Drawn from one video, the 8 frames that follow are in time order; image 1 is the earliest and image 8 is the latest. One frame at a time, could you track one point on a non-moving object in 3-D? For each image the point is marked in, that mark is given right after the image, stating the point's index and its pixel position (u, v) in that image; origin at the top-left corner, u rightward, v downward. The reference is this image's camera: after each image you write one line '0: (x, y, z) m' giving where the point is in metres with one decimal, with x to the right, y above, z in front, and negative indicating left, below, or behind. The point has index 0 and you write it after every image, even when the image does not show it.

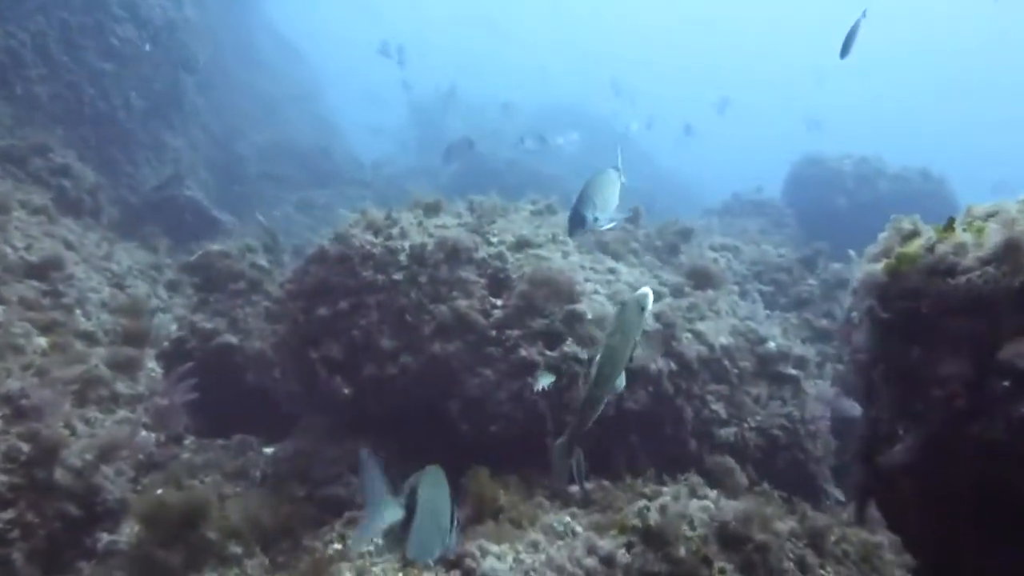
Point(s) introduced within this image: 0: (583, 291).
0: (+0.7, 0.0, +7.6) m
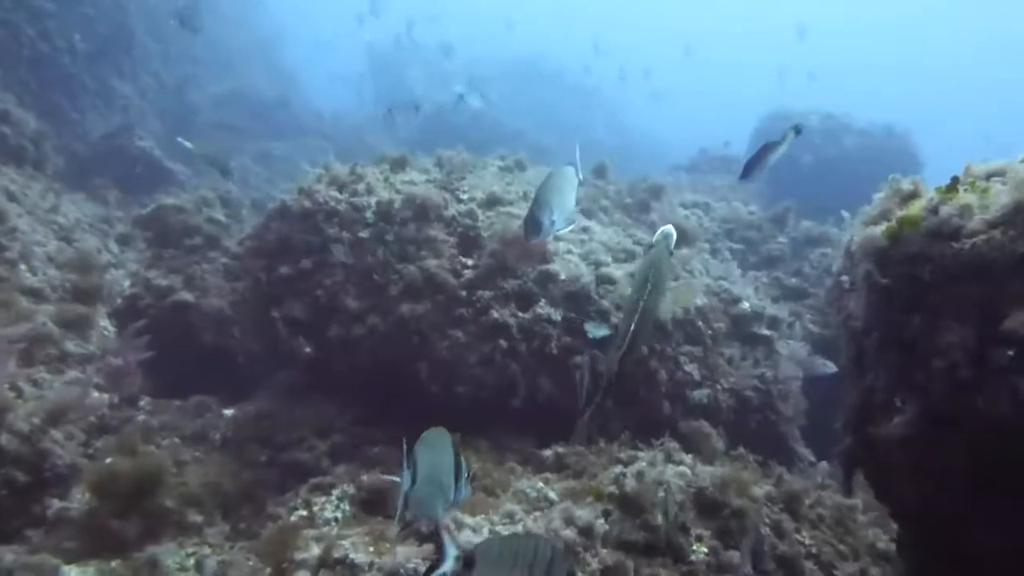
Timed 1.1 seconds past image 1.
0: (+0.4, +0.3, +7.4) m
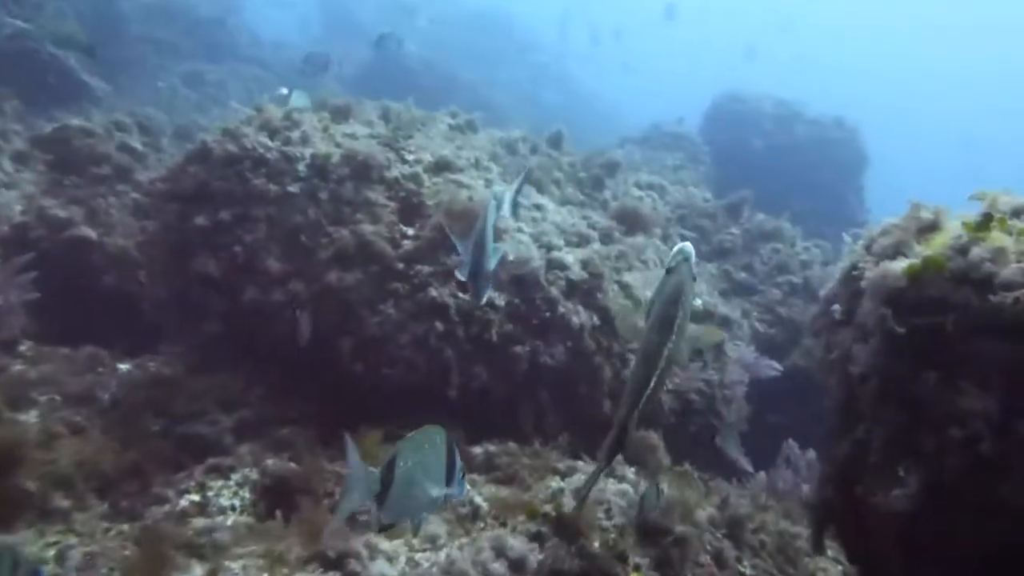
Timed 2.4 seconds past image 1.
0: (-0.1, +0.5, +6.7) m
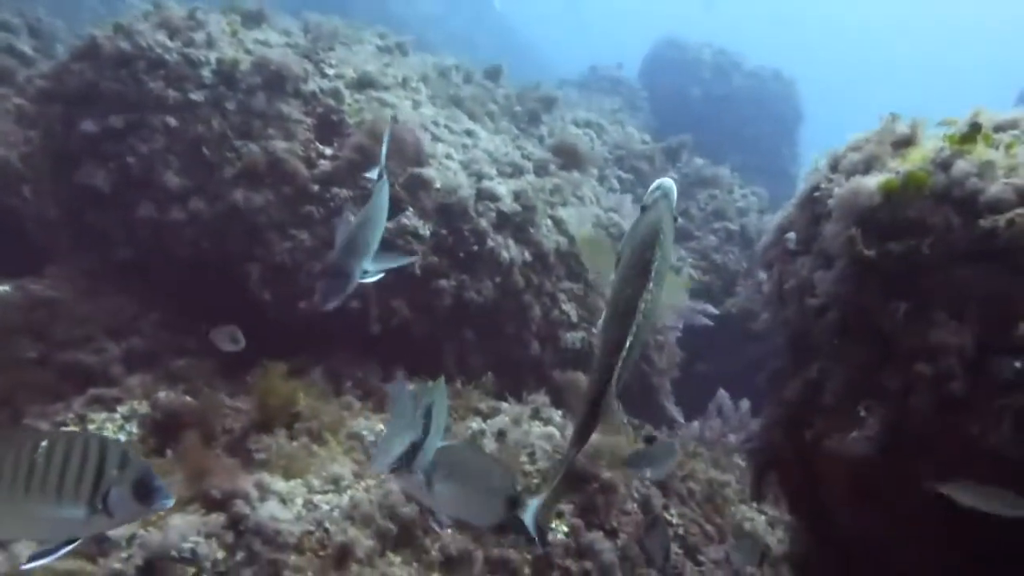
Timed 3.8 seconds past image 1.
0: (-0.6, +1.0, +6.2) m
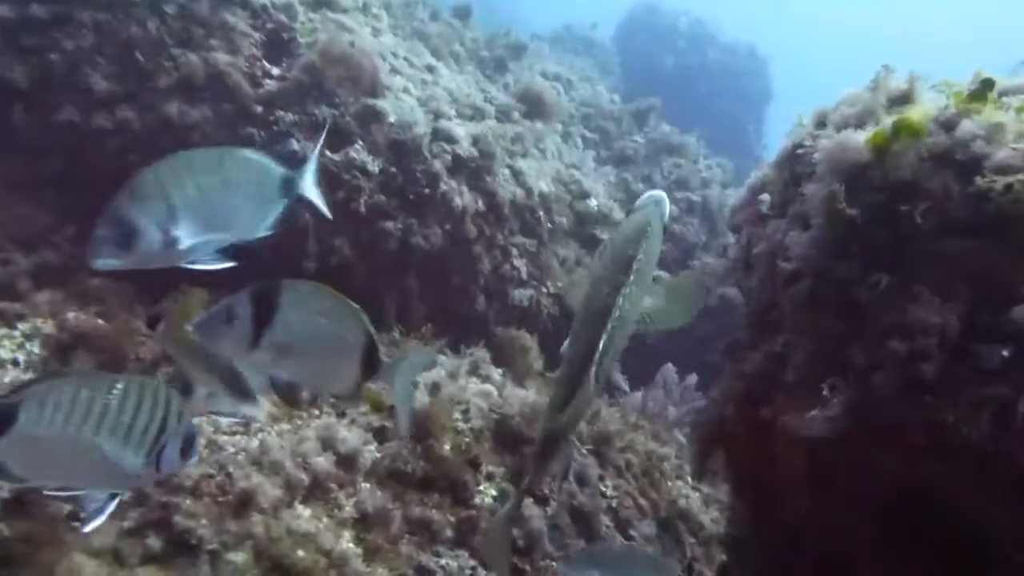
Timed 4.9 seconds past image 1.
0: (-0.9, +1.4, +5.8) m
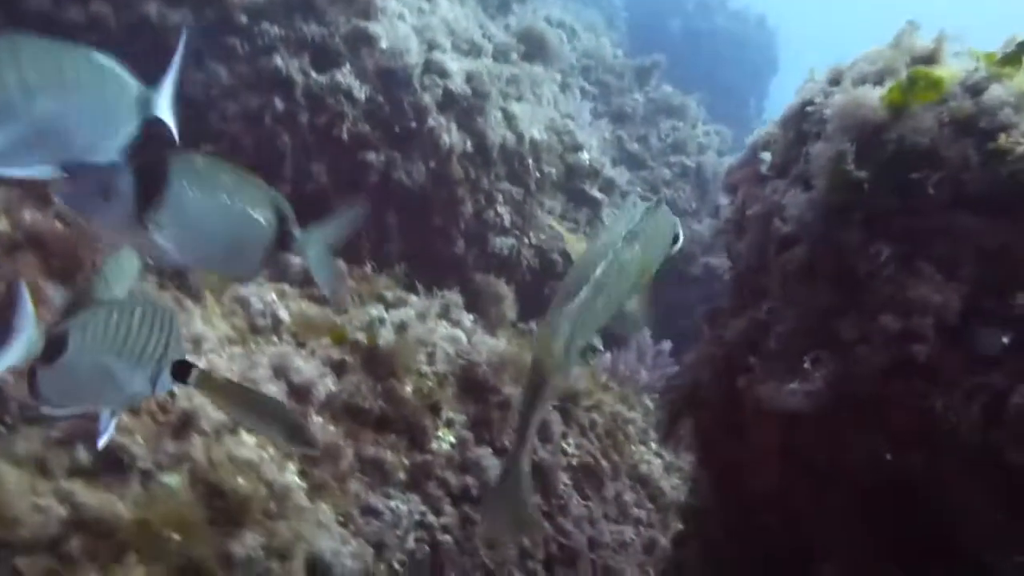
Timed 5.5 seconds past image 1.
0: (-0.8, +1.9, +5.5) m
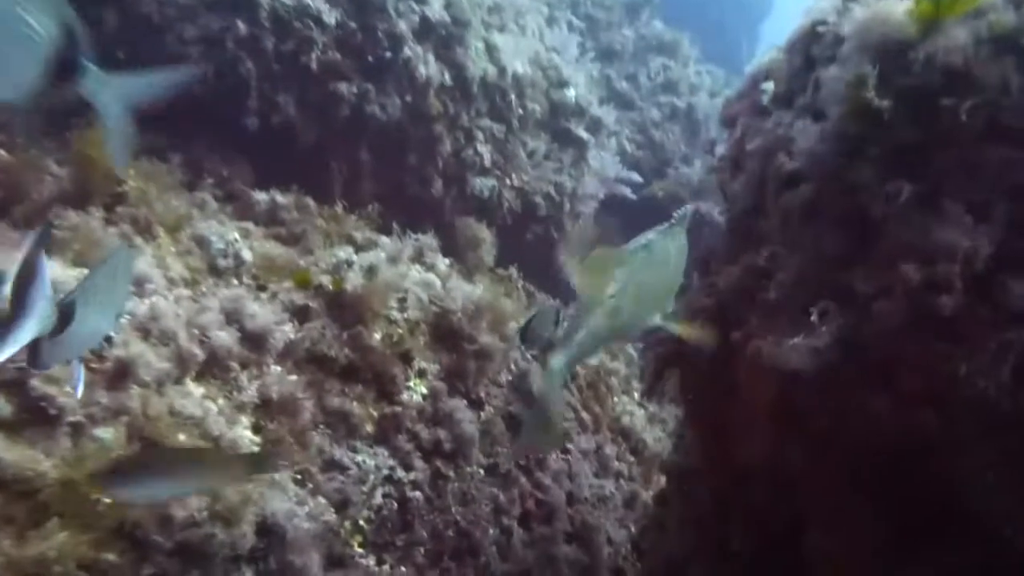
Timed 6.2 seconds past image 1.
0: (-0.9, +2.2, +5.1) m
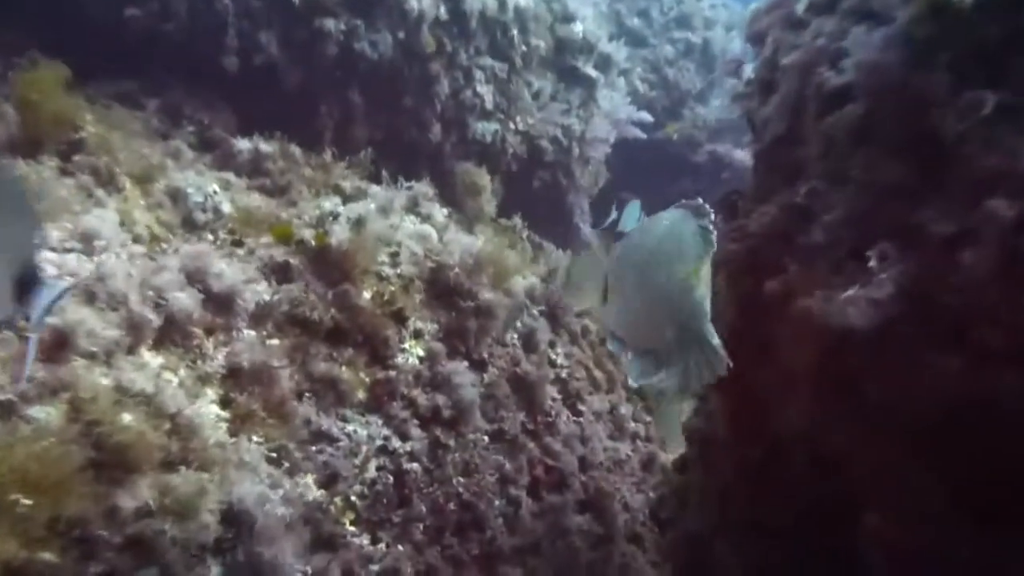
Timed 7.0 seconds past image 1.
0: (-1.0, +2.5, +4.7) m
